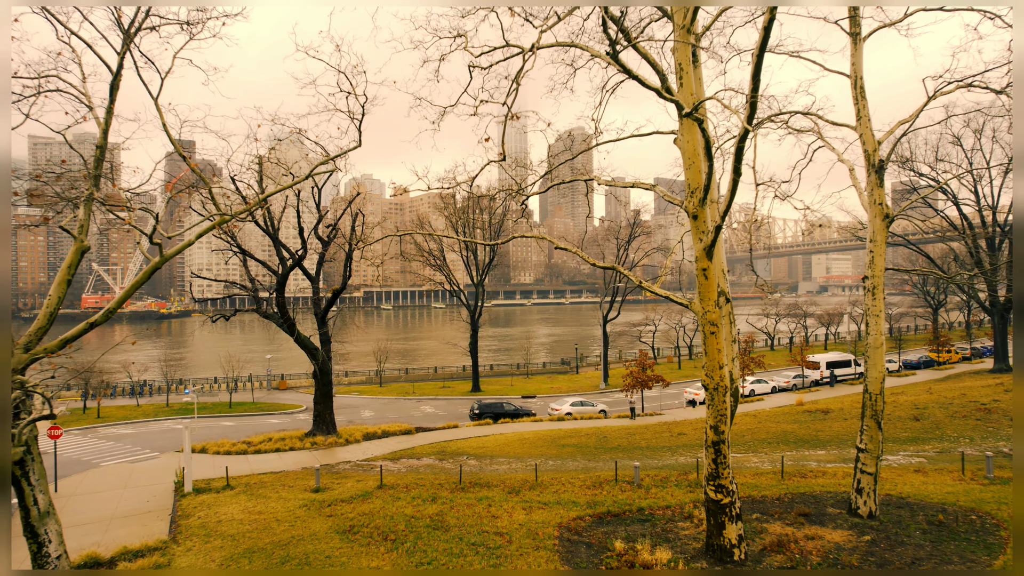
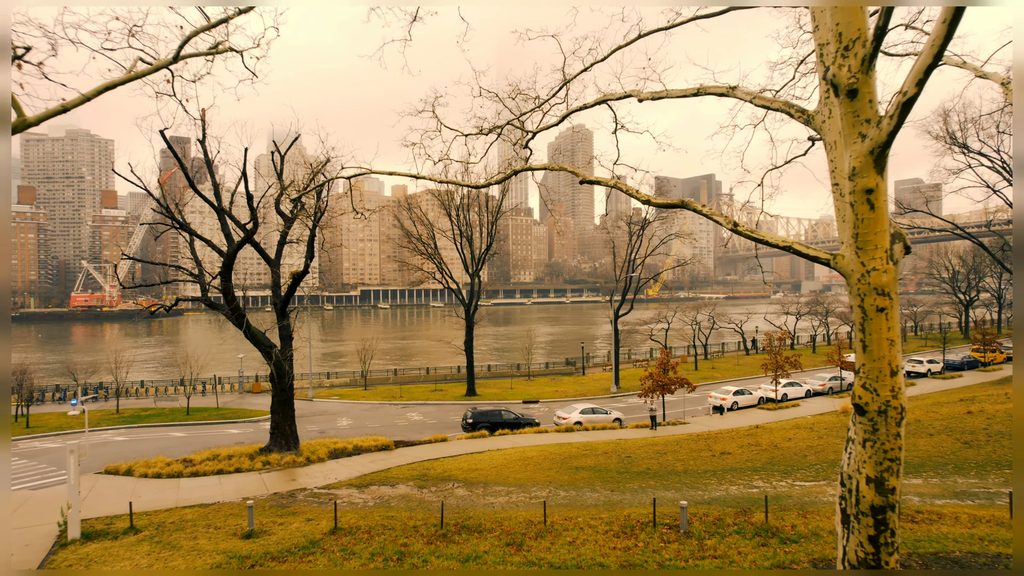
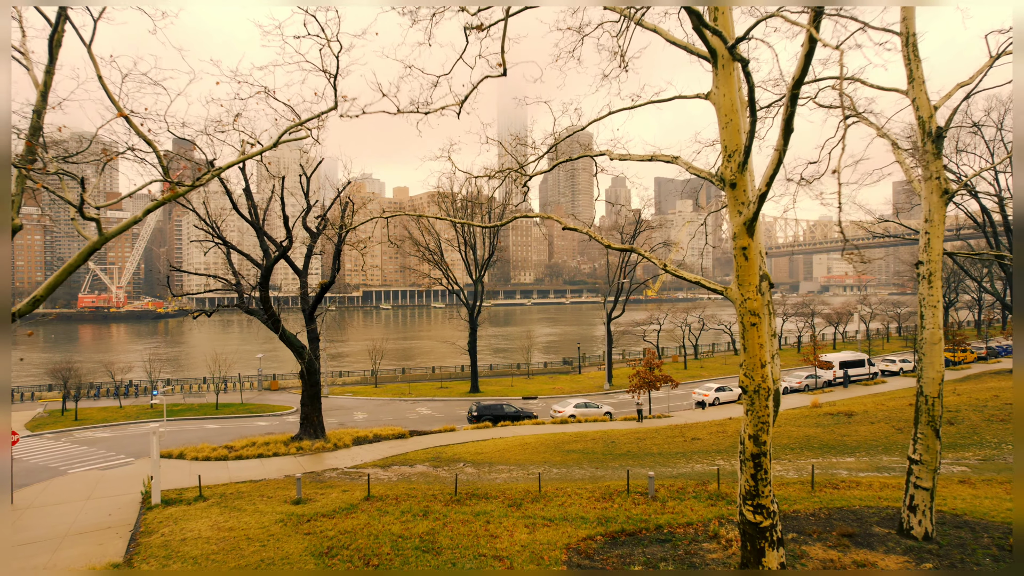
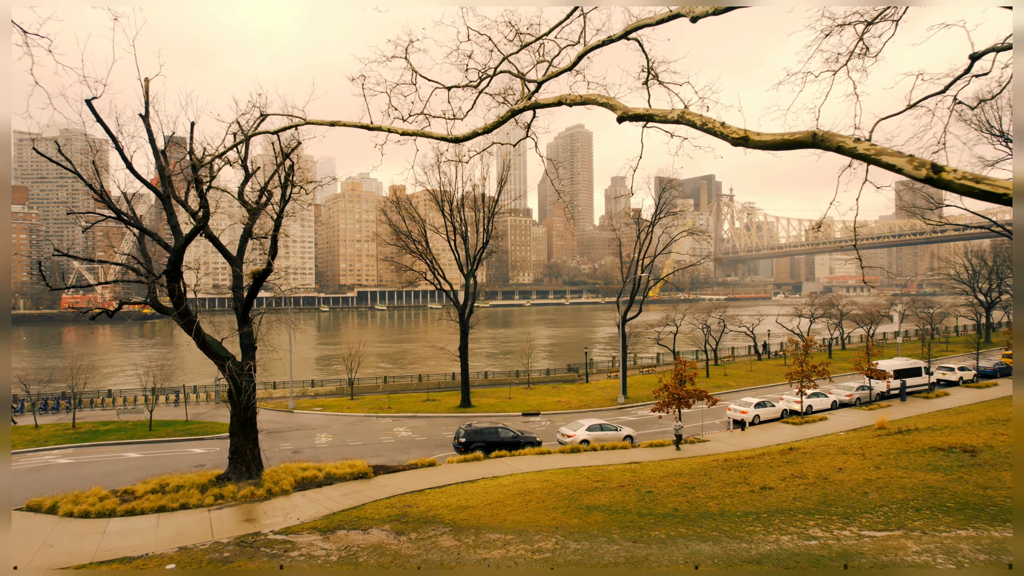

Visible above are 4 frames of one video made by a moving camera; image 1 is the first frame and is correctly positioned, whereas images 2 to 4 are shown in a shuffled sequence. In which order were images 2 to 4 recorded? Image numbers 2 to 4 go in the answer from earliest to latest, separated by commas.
3, 2, 4
